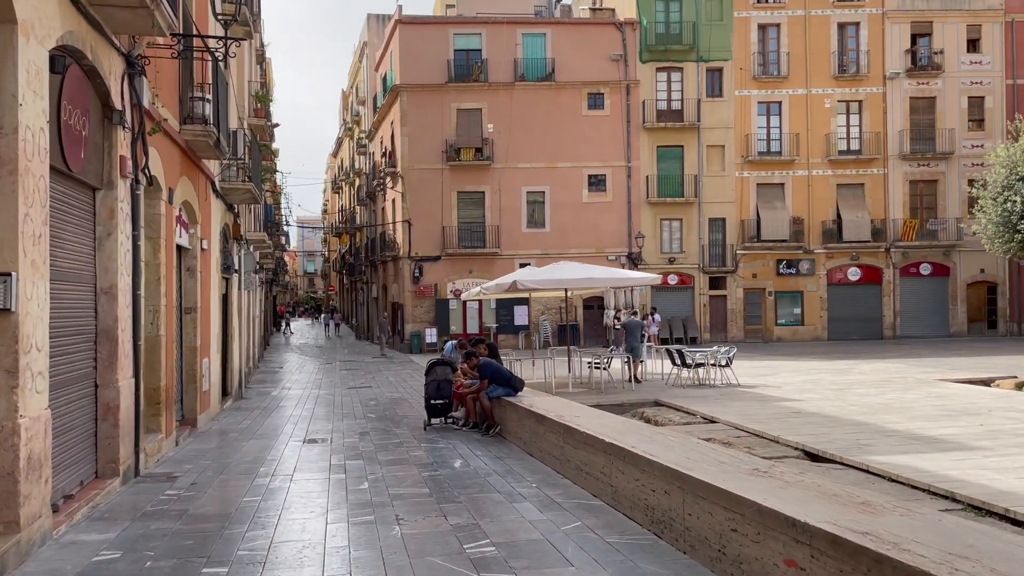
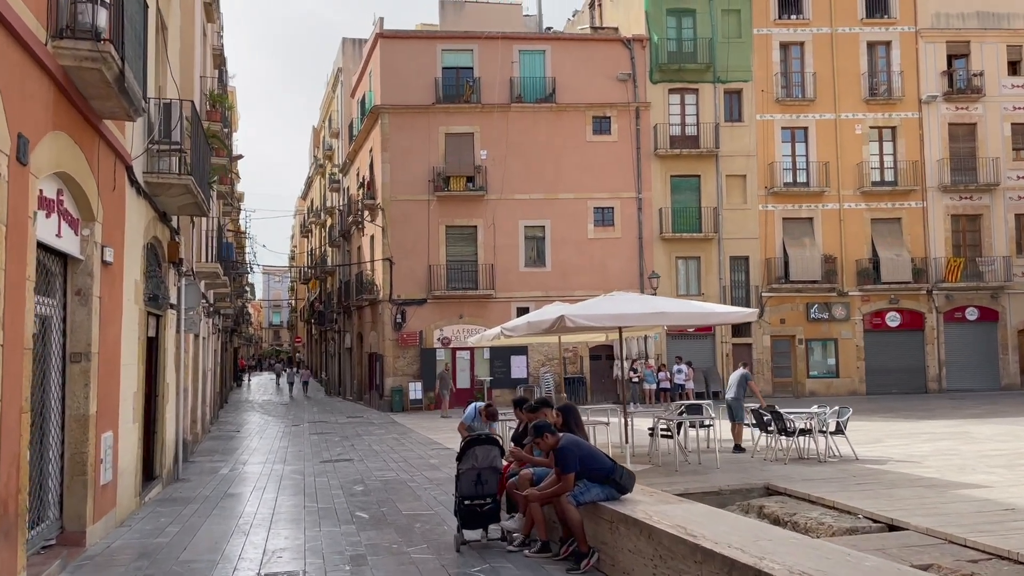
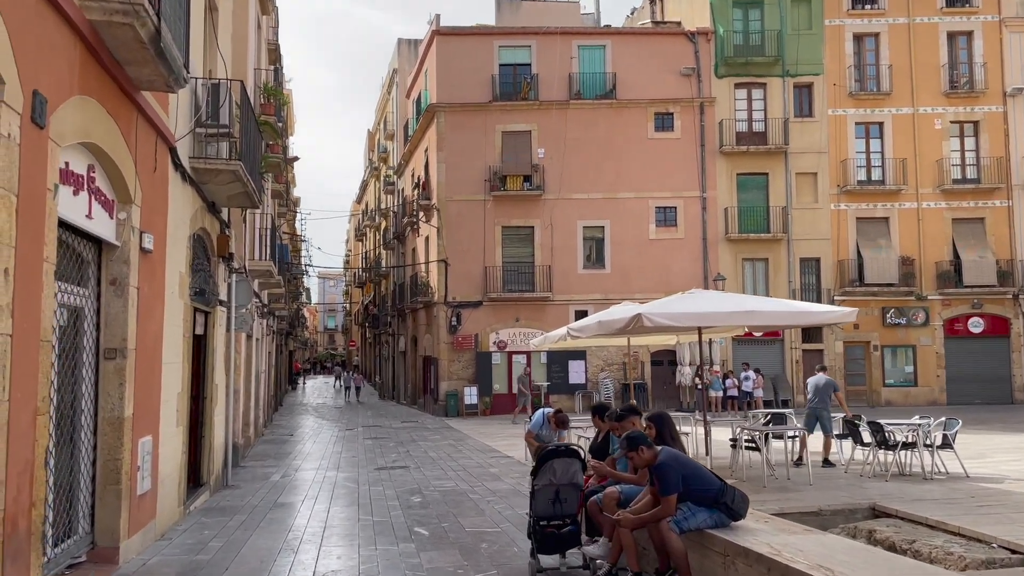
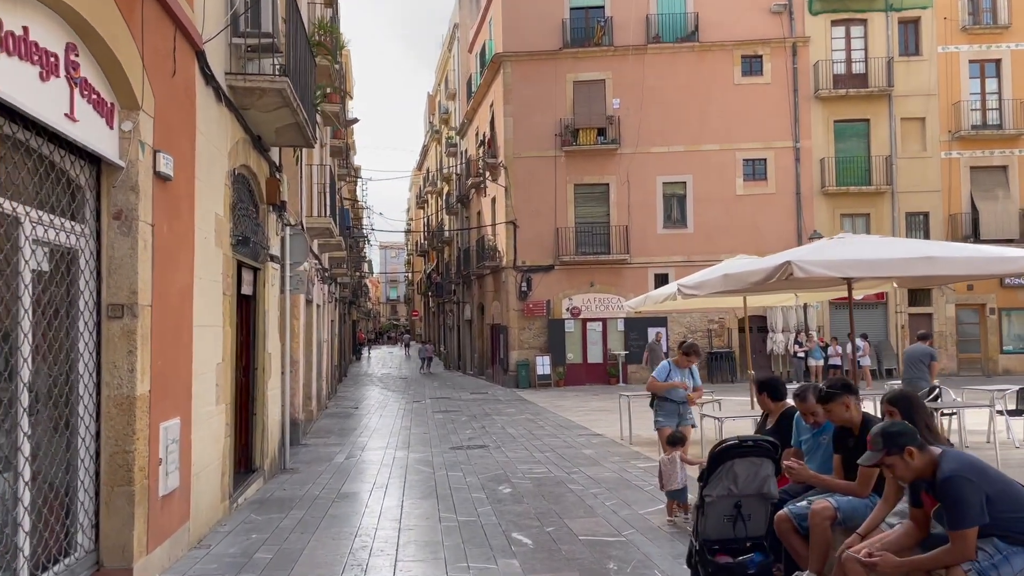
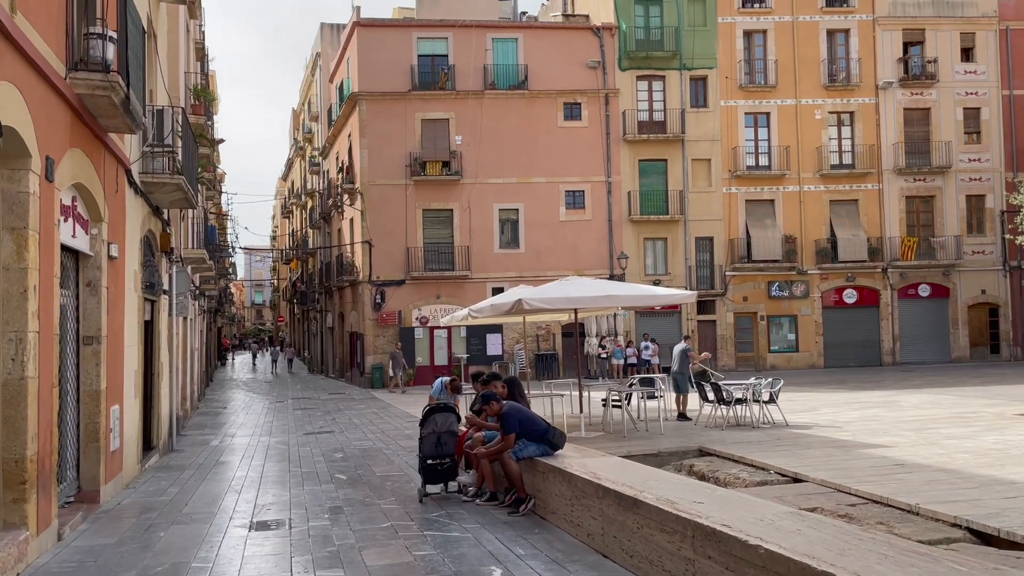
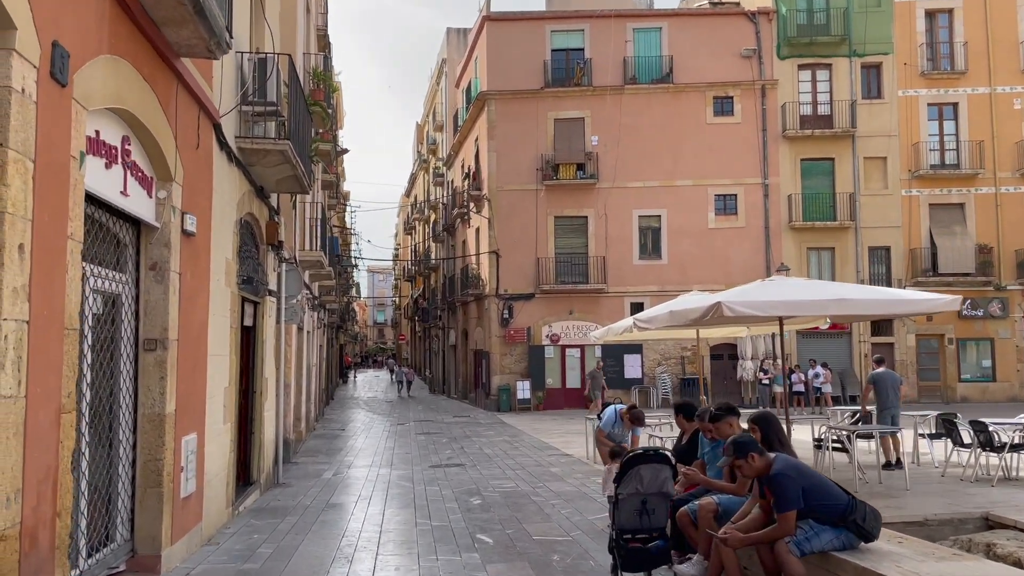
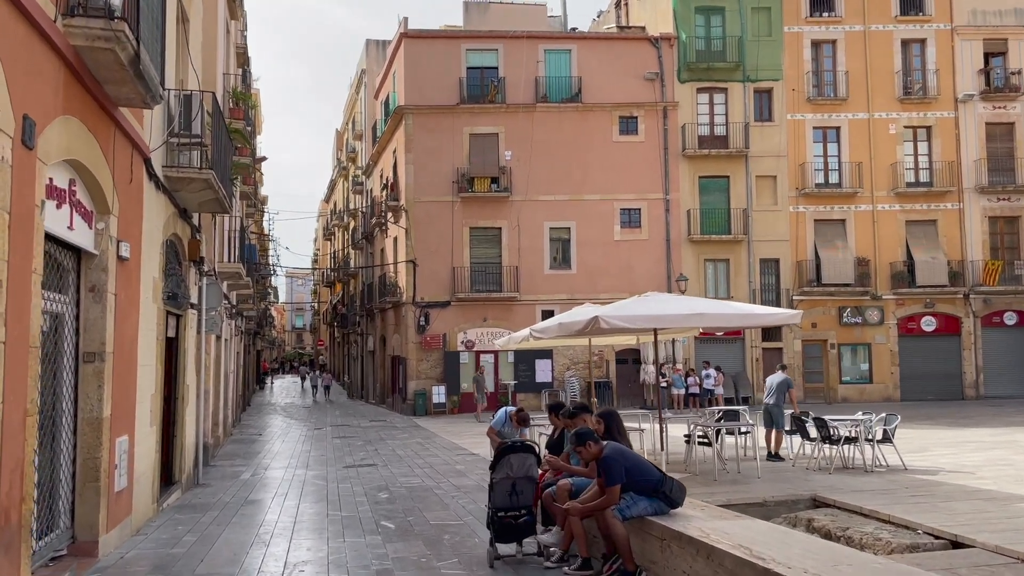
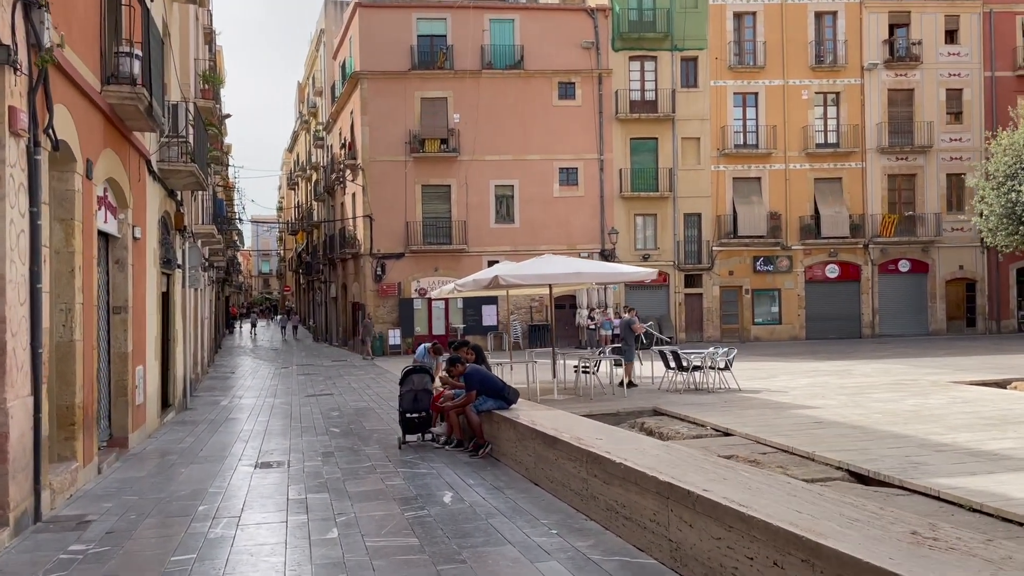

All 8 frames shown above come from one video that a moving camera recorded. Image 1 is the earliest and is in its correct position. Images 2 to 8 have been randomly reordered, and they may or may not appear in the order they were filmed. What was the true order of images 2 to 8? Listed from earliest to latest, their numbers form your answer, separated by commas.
8, 5, 2, 7, 3, 6, 4
